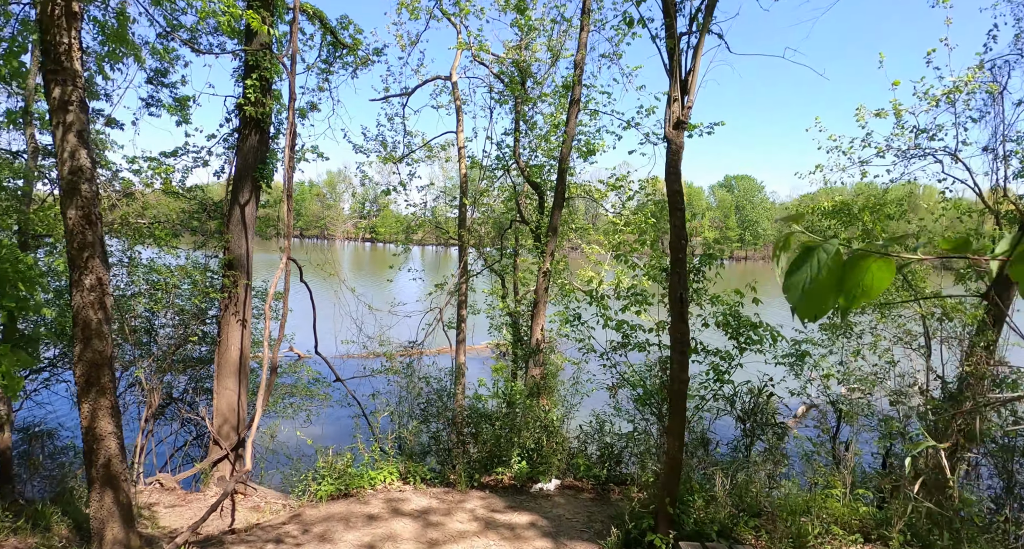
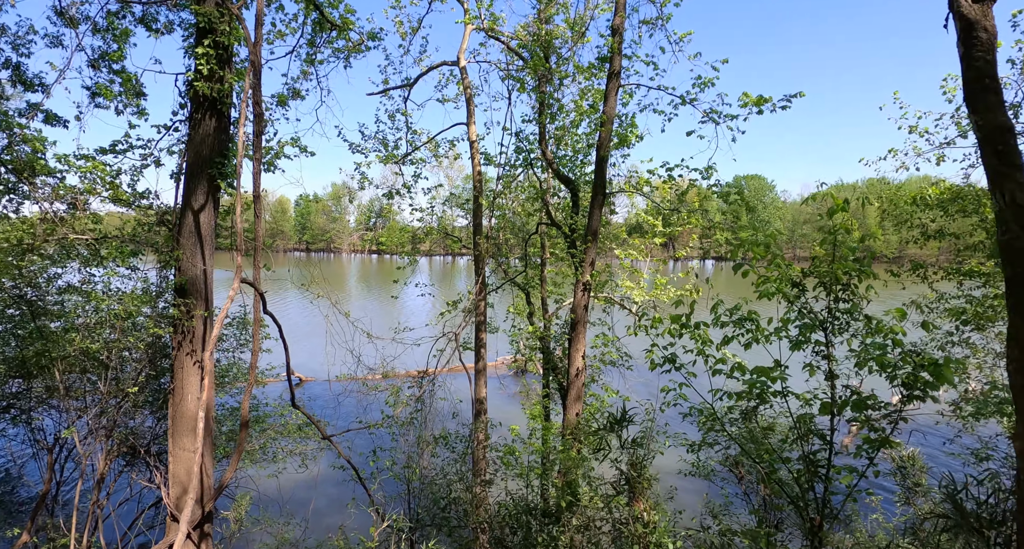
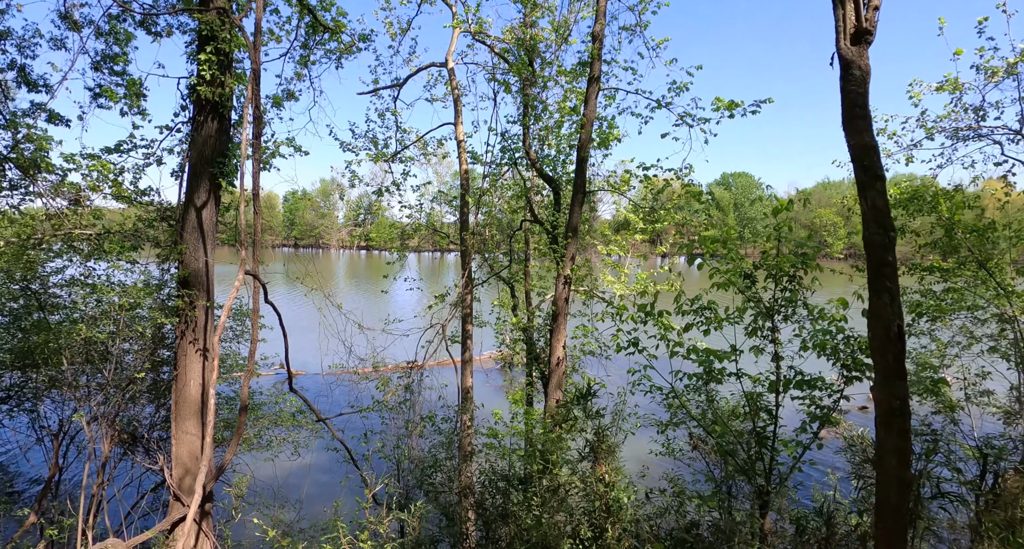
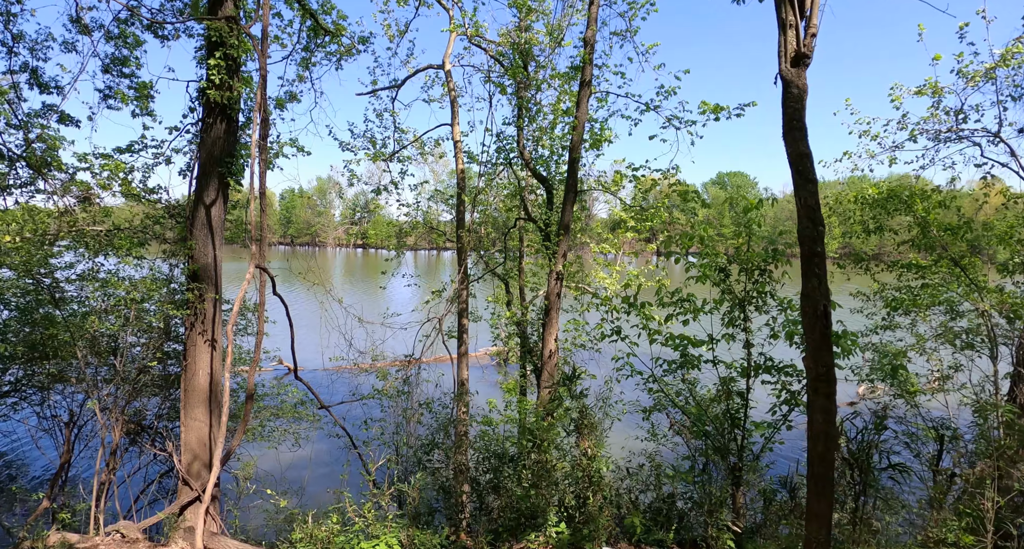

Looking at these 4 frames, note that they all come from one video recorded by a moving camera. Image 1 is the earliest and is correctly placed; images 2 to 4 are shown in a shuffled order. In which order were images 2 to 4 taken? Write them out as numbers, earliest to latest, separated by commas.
4, 3, 2
